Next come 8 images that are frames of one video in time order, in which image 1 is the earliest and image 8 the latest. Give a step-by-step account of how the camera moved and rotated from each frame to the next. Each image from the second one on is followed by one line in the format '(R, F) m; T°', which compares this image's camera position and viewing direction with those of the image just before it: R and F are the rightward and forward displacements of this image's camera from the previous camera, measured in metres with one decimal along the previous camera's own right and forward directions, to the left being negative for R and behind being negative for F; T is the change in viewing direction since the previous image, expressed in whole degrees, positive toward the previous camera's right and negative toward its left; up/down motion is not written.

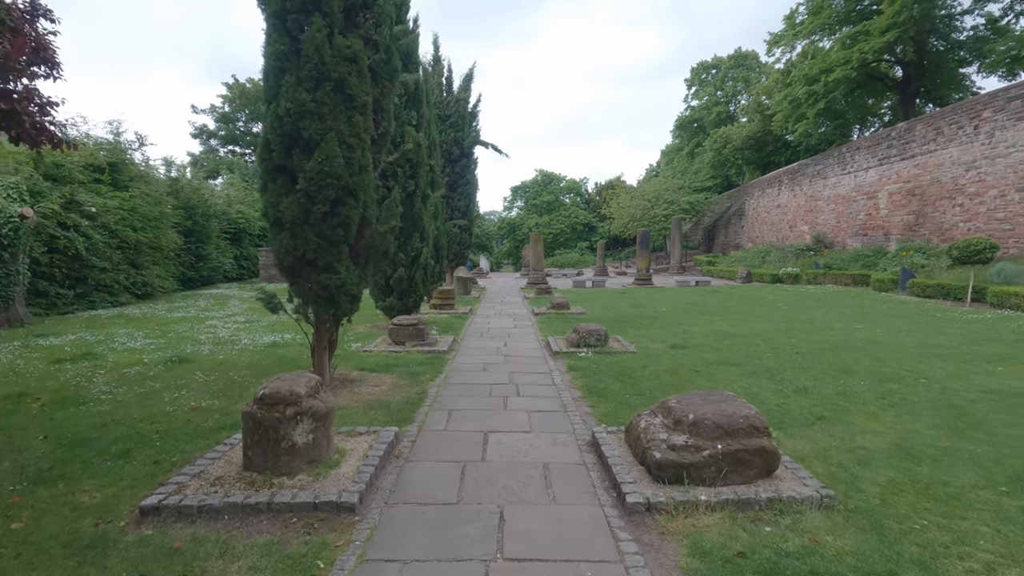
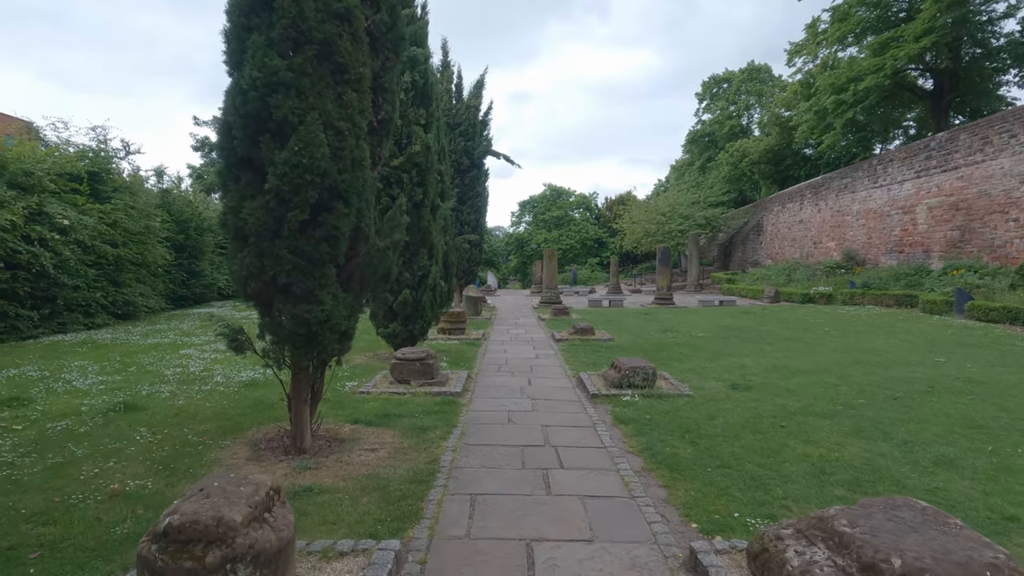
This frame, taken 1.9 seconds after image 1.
(-0.3, +1.3) m; 0°
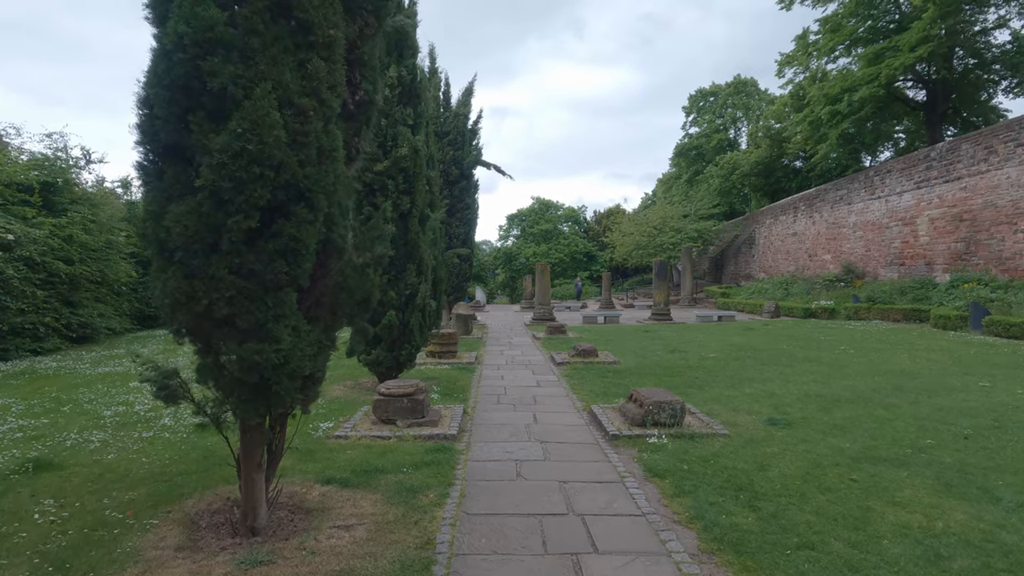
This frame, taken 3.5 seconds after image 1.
(-0.2, +0.9) m; +1°
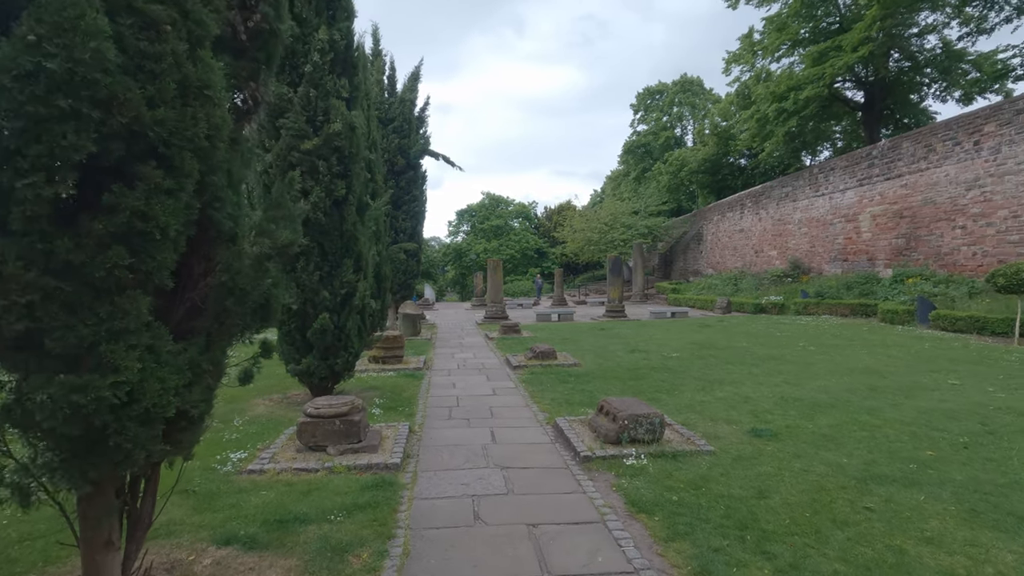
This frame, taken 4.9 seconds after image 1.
(0.0, +0.8) m; +5°
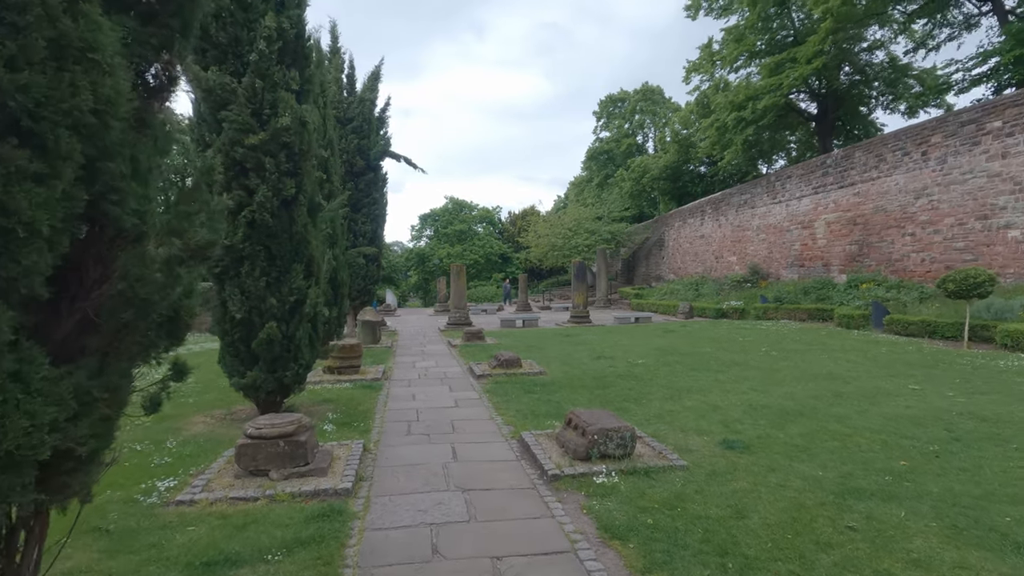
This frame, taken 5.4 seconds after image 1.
(0.0, +0.3) m; +4°
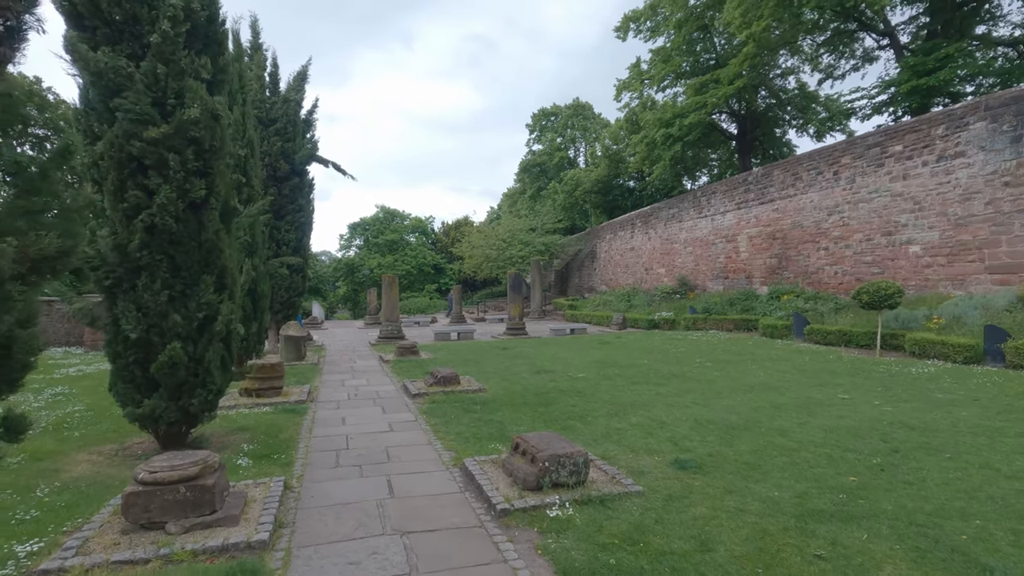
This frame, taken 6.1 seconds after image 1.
(-0.1, +0.4) m; +7°
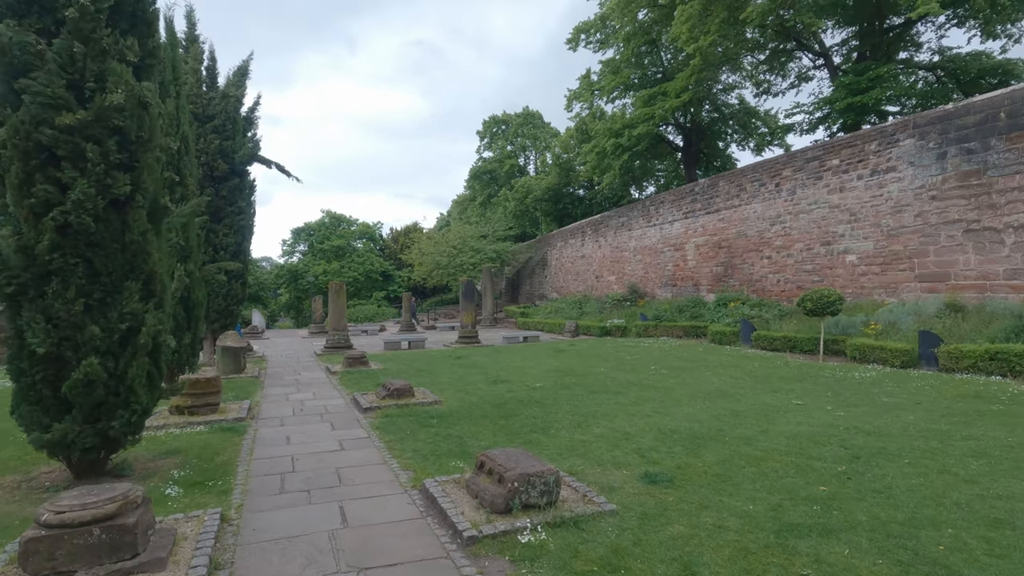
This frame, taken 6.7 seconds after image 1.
(-0.1, +0.3) m; +5°
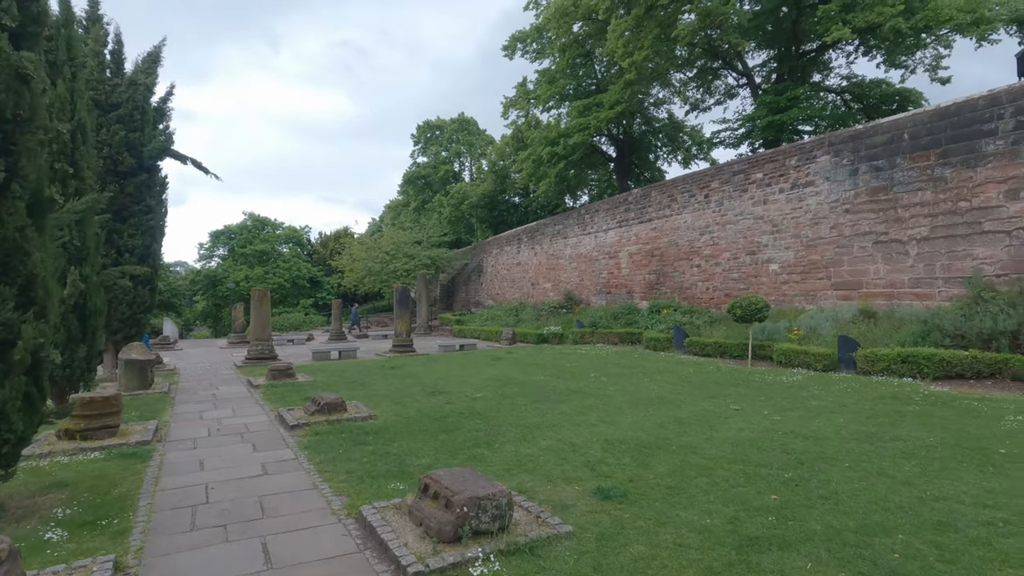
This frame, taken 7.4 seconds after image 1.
(-0.1, +0.3) m; +7°
